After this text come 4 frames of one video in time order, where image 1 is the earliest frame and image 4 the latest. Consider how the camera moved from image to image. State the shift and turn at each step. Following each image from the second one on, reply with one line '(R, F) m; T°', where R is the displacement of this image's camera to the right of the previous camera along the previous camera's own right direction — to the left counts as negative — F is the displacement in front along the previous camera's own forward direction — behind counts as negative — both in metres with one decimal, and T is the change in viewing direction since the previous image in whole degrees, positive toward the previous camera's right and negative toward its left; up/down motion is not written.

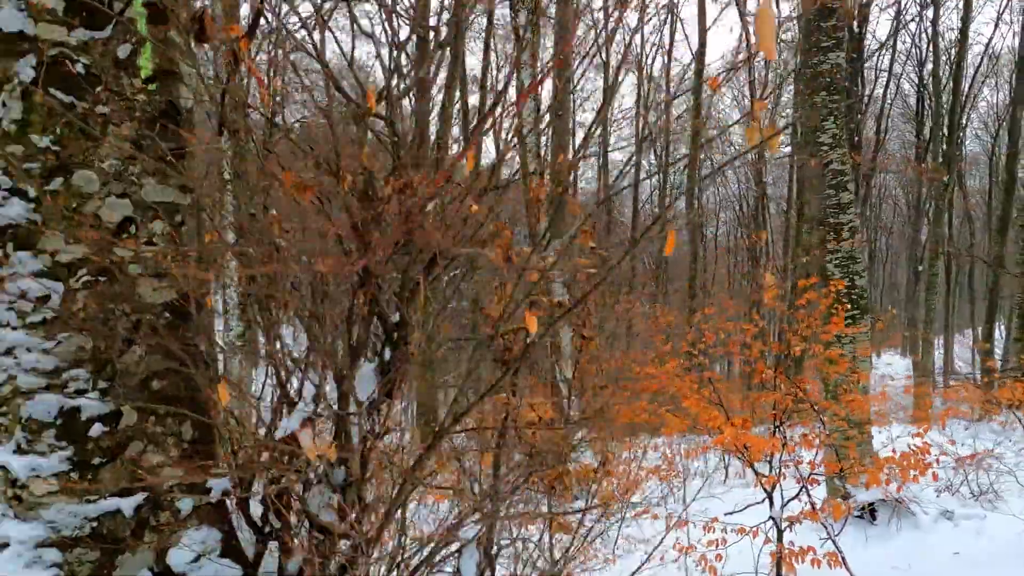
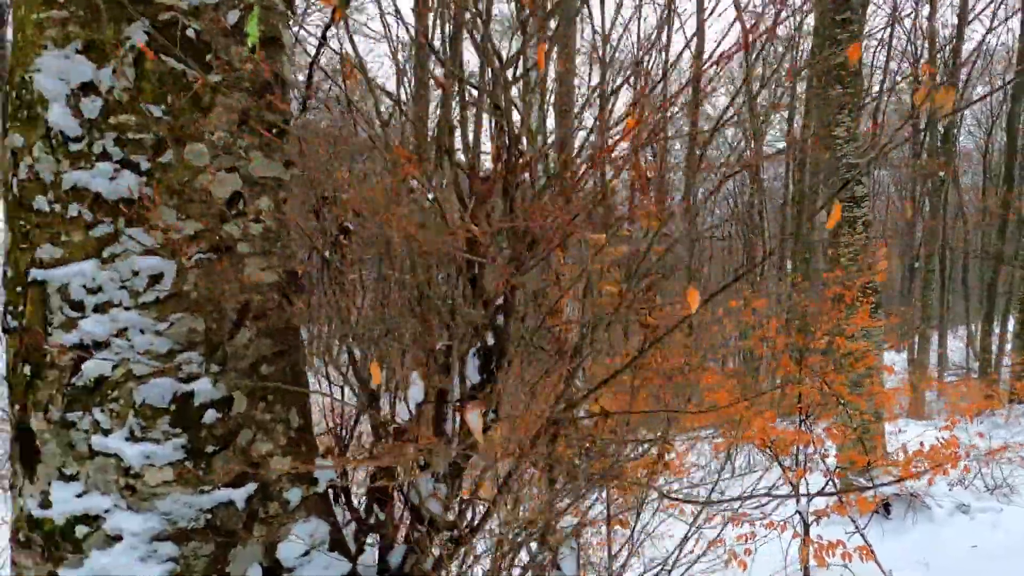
(-0.2, 0.0) m; +1°
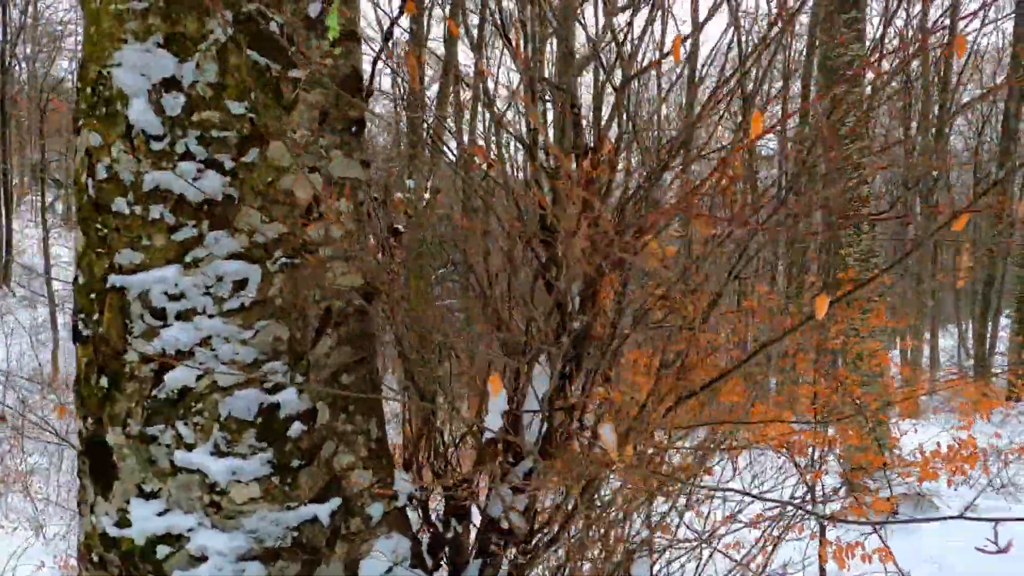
(-0.1, 0.0) m; +1°
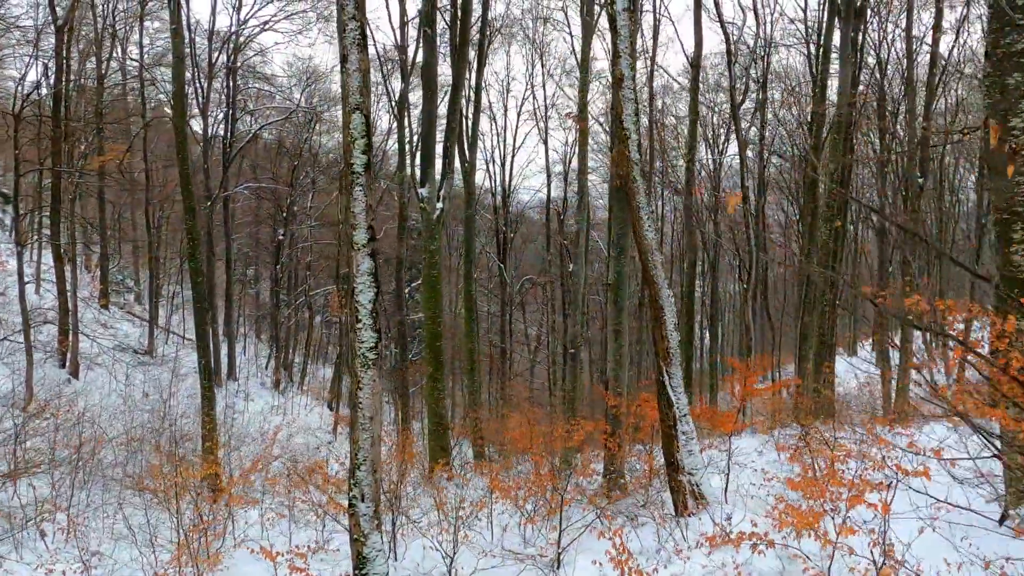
(-1.7, +0.5) m; +4°
